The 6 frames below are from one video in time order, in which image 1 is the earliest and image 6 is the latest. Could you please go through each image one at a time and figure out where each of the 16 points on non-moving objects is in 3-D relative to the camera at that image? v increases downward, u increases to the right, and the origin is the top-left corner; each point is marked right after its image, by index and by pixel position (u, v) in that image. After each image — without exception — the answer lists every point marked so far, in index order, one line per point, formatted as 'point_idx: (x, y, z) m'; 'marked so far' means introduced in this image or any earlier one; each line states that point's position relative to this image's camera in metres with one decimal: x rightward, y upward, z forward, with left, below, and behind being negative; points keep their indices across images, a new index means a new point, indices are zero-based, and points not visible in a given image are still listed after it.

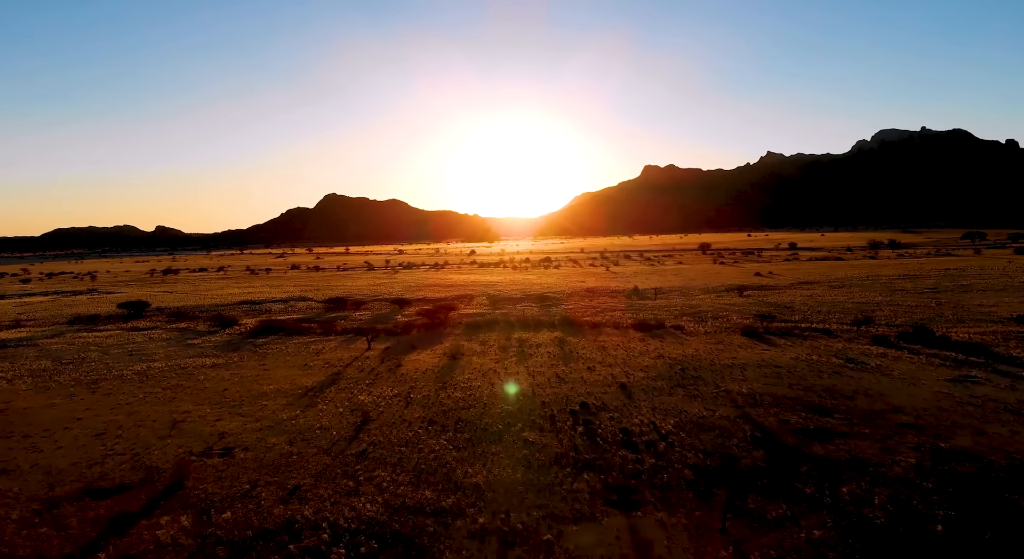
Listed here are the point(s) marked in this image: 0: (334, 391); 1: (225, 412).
0: (-6.2, -3.9, +19.3) m
1: (-9.3, -4.3, +17.7) m
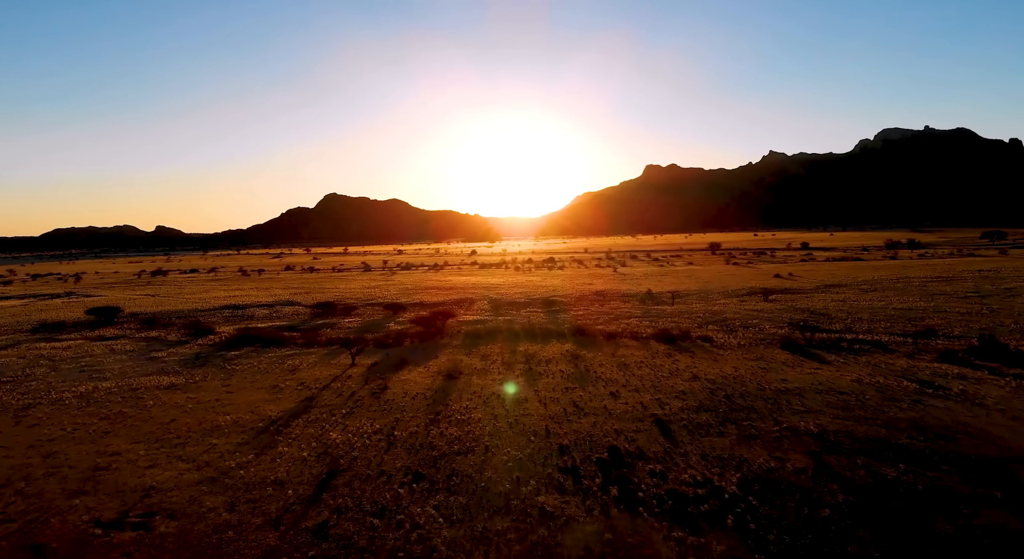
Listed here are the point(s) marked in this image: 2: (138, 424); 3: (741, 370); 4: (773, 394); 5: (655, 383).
0: (-6.0, -4.1, +15.8) m
1: (-9.0, -4.5, +14.2) m
2: (-11.4, -4.4, +16.8) m
3: (+8.2, -3.3, +19.7) m
4: (+8.0, -3.5, +16.8) m
5: (+4.7, -3.4, +18.0) m
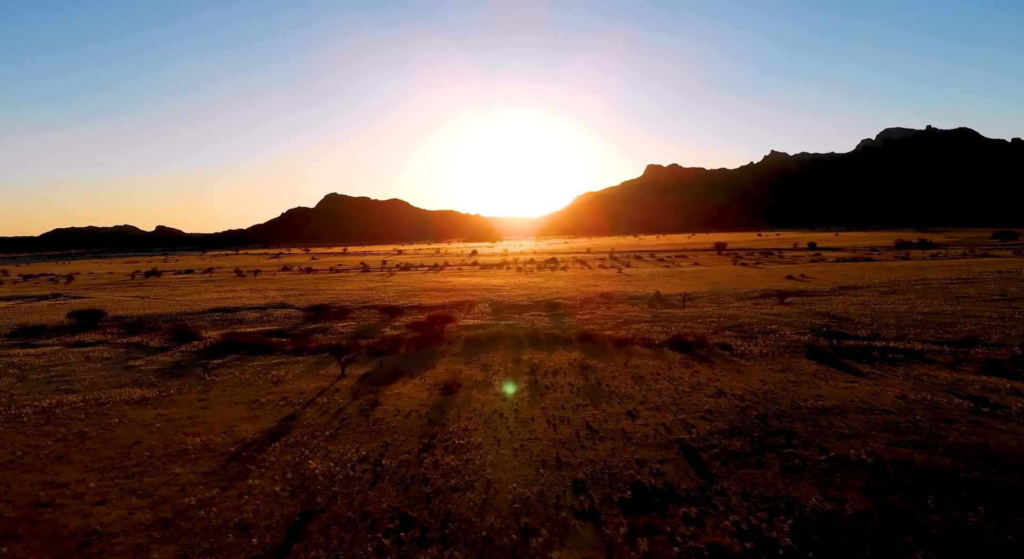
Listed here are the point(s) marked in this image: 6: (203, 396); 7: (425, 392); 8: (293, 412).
0: (-5.9, -4.3, +13.9) m
1: (-8.9, -4.7, +12.4) m
2: (-11.3, -4.5, +15.0) m
3: (+8.3, -3.4, +17.8) m
4: (+8.1, -3.6, +15.0) m
5: (+4.8, -3.5, +16.1) m
6: (-10.8, -4.1, +19.3) m
7: (-2.9, -3.7, +18.2) m
8: (-6.8, -4.1, +17.0) m
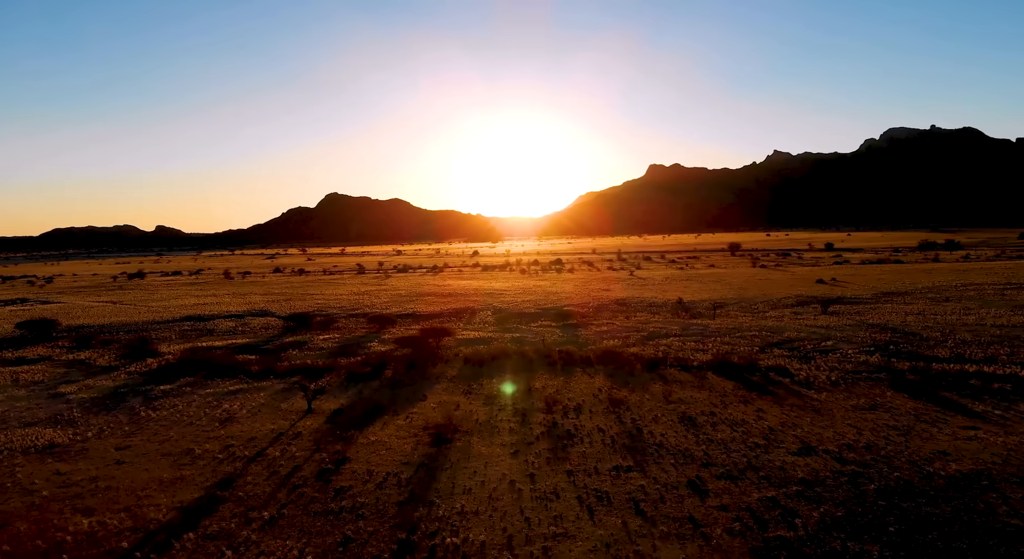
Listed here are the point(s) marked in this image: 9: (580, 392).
0: (-5.6, -4.6, +9.6) m
1: (-8.6, -5.0, +8.1) m
2: (-11.0, -4.9, +10.7) m
3: (+8.7, -3.7, +13.5) m
4: (+8.4, -4.0, +10.6) m
5: (+5.1, -3.8, +11.8) m
6: (-10.5, -4.4, +14.9) m
7: (-2.6, -4.0, +13.9) m
8: (-6.5, -4.4, +12.7) m
9: (+2.2, -3.6, +17.6) m
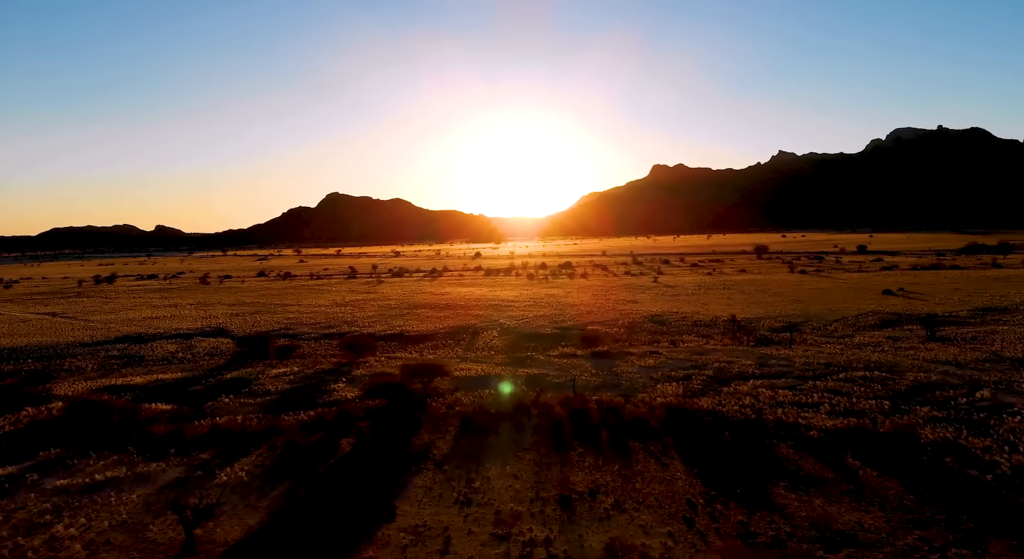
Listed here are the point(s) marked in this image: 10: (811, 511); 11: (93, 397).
0: (-5.1, -5.3, +2.4) m
1: (-8.1, -5.6, +0.9) m
2: (-10.5, -5.5, +3.4) m
3: (+9.2, -4.4, +6.2) m
4: (+9.0, -4.6, +3.3) m
5: (+5.6, -4.5, +4.5) m
6: (-10.0, -5.1, +7.7) m
7: (-2.0, -4.7, +6.6) m
8: (-5.9, -5.1, +5.5) m
9: (+2.7, -4.2, +10.3) m
10: (+5.4, -4.2, +10.0) m
11: (-15.1, -4.2, +20.1) m
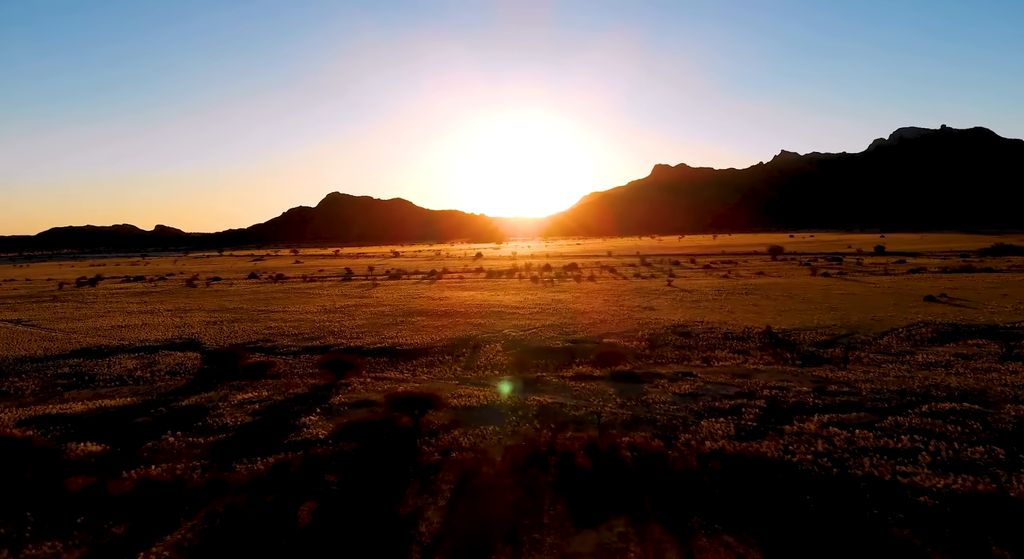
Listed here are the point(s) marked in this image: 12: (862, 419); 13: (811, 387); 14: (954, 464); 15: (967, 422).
0: (-4.8, -5.6, -1.1) m
1: (-7.8, -5.9, -2.6) m
2: (-10.2, -5.8, 0.0) m
3: (+9.4, -4.7, +2.7) m
4: (+9.2, -5.0, -0.1) m
5: (+5.9, -4.8, +1.0) m
6: (-9.7, -5.4, +4.3) m
7: (-1.8, -5.0, +3.2) m
8: (-5.7, -5.4, +2.0) m
9: (+3.0, -4.6, +6.9) m
10: (+5.6, -4.5, +6.5) m
11: (-14.8, -4.5, +16.7) m
12: (+9.5, -3.8, +15.1) m
13: (+9.7, -3.5, +18.1) m
14: (+9.8, -4.0, +12.3) m
15: (+11.9, -3.7, +14.6) m
